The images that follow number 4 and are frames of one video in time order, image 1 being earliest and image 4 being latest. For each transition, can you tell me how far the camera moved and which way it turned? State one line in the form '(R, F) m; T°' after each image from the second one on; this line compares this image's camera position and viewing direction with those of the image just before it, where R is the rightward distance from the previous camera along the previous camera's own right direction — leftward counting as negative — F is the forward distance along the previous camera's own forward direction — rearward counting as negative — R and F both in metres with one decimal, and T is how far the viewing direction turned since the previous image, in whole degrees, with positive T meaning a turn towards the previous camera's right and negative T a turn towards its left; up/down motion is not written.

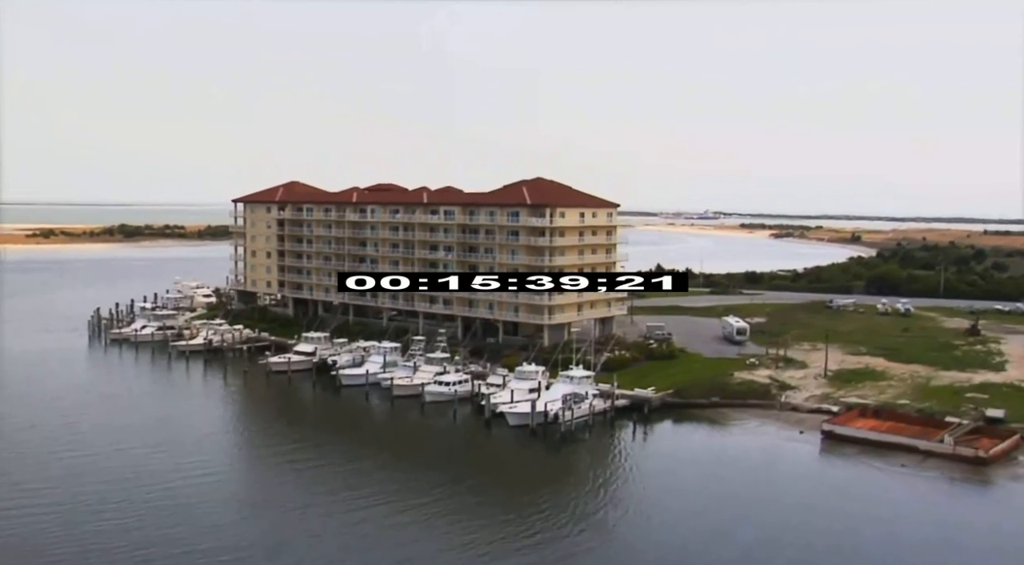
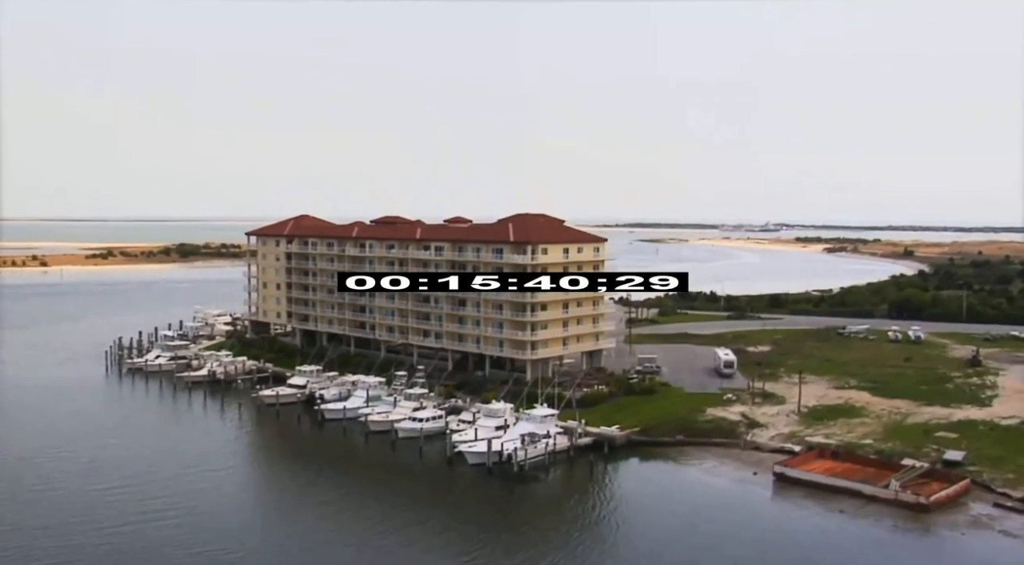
(+3.1, -0.6) m; -4°
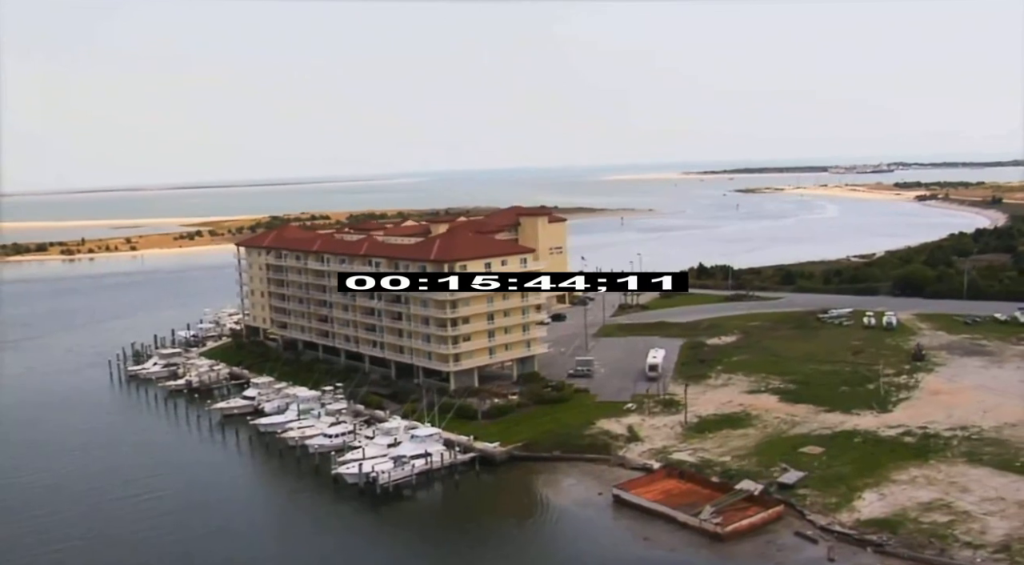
(+8.0, -1.3) m; -7°
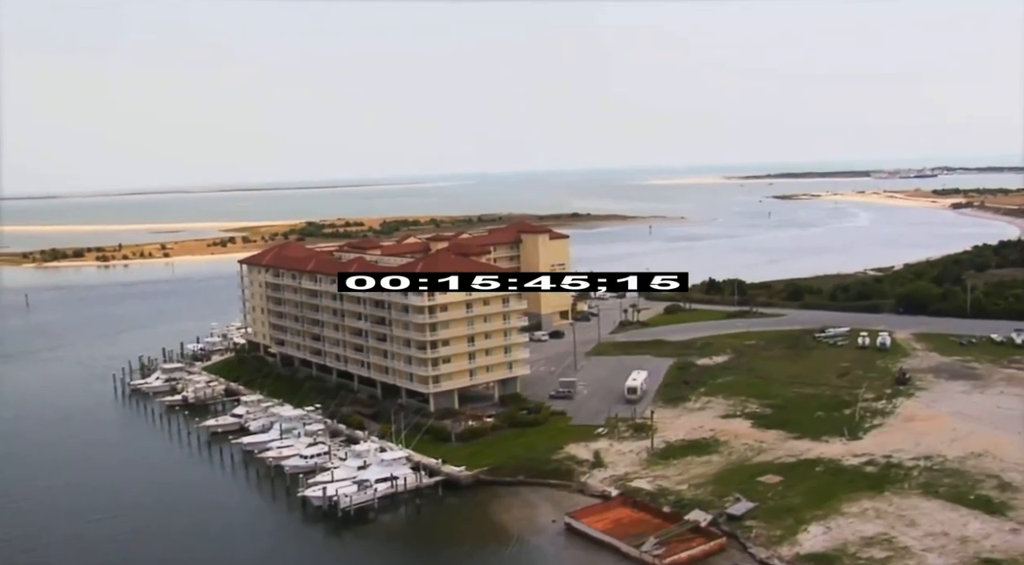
(+2.6, -0.5) m; -2°
